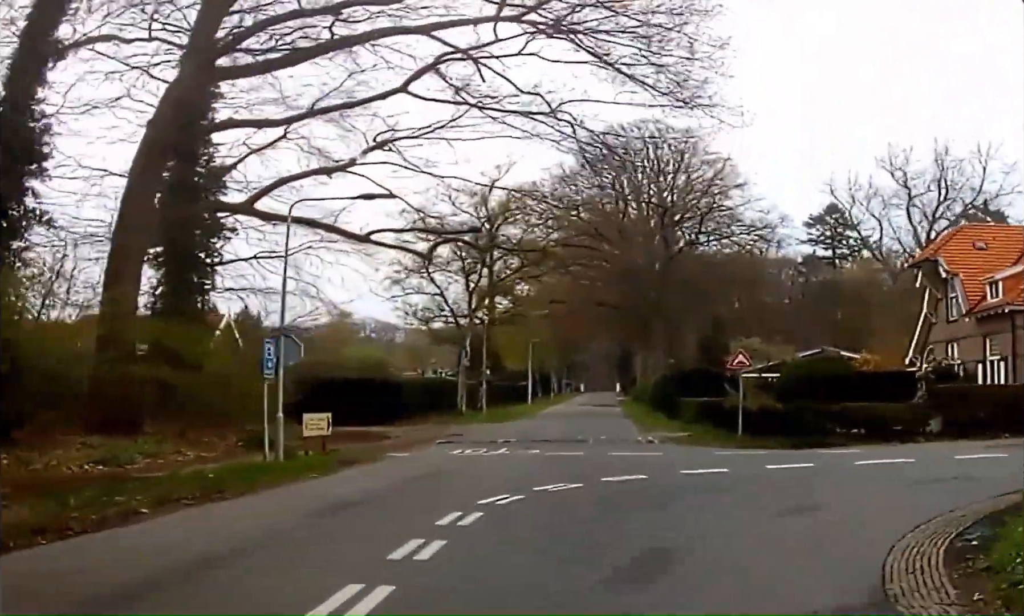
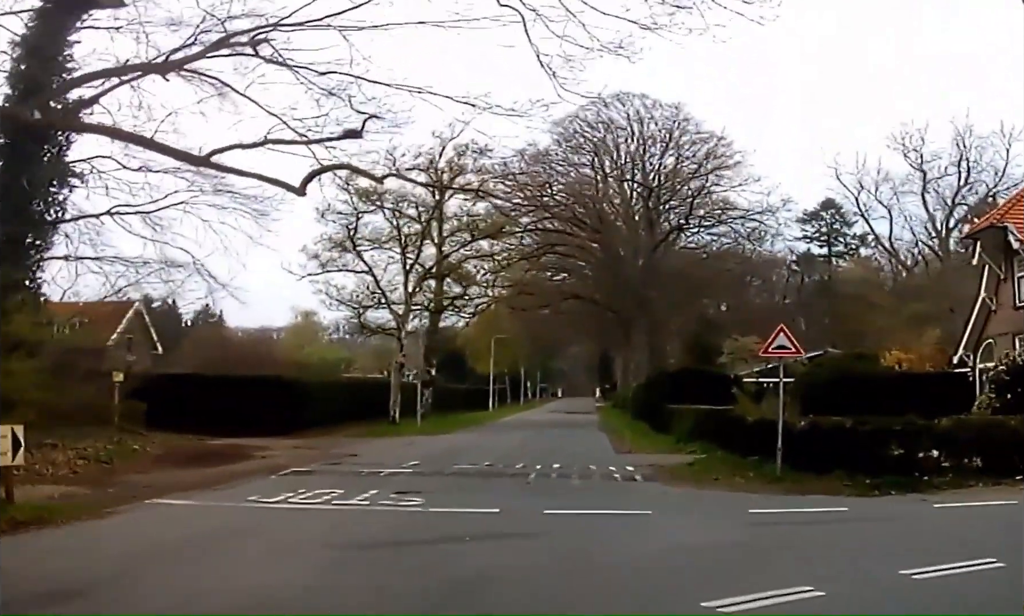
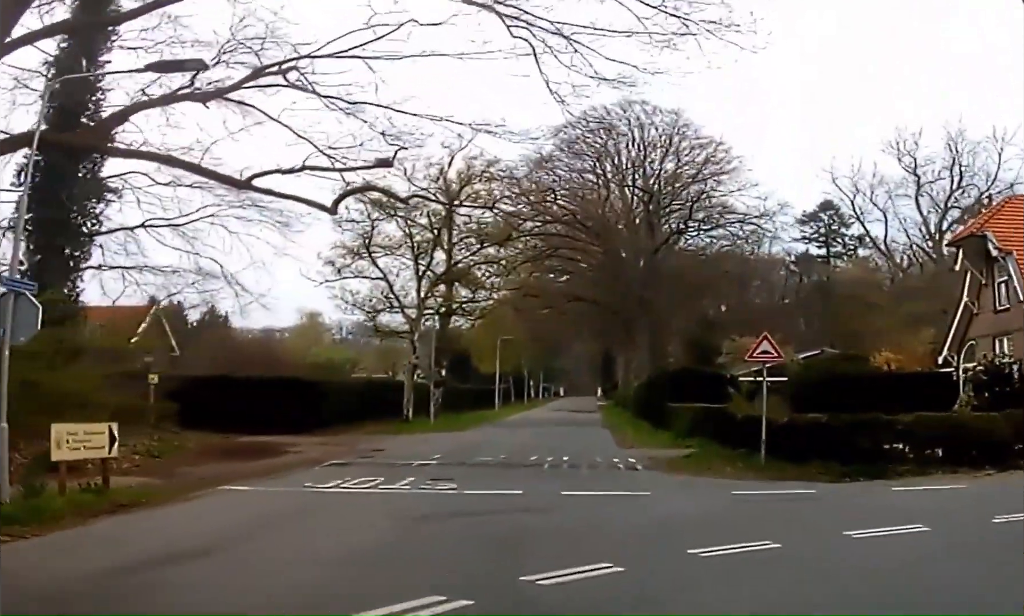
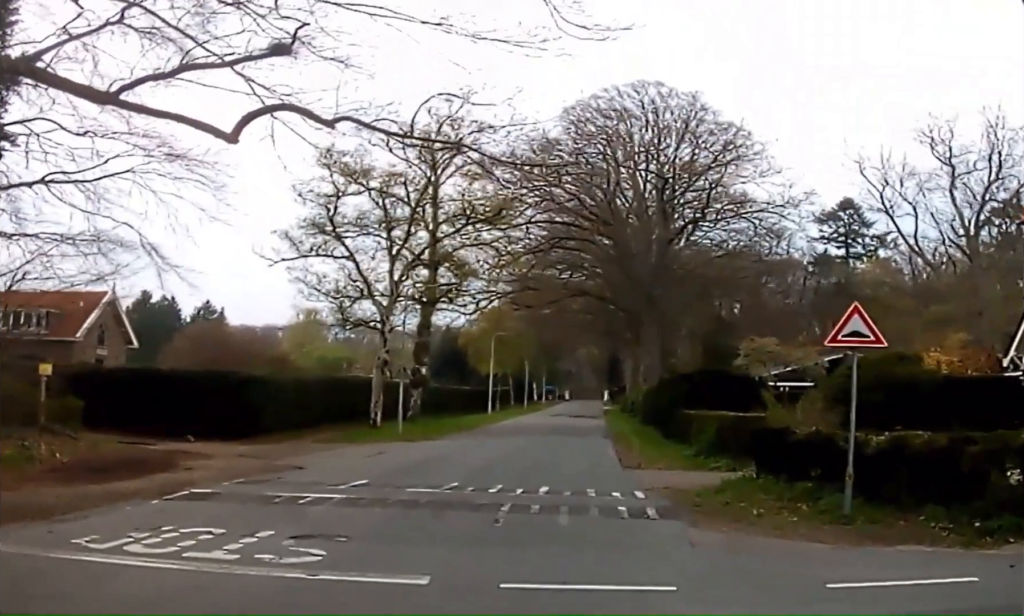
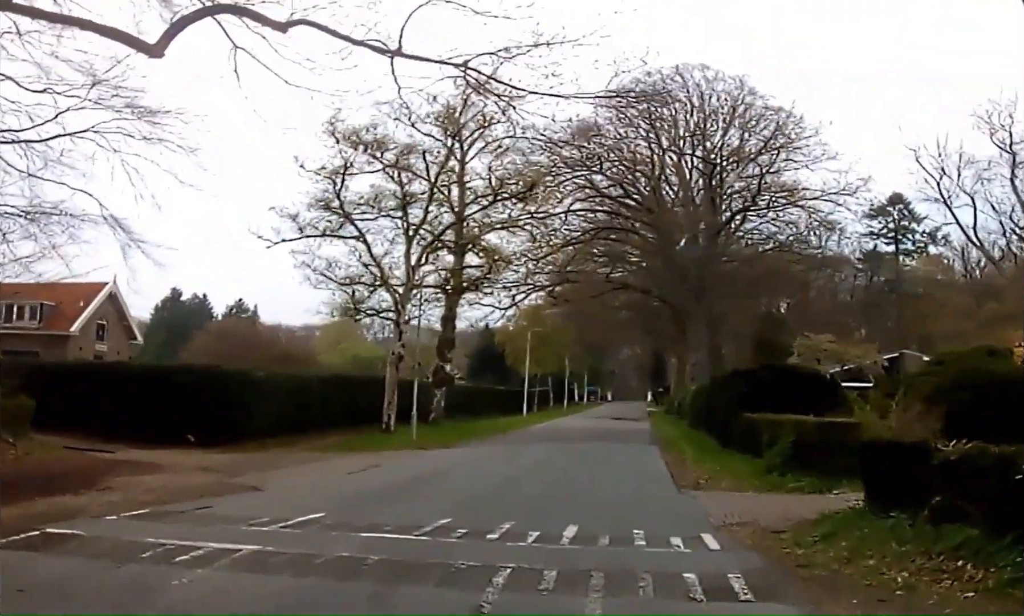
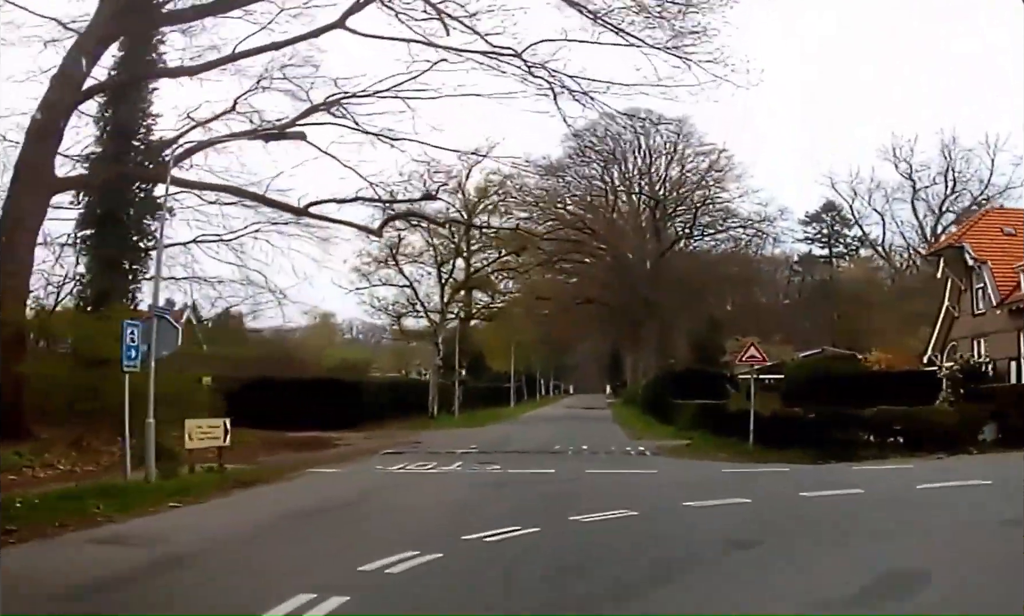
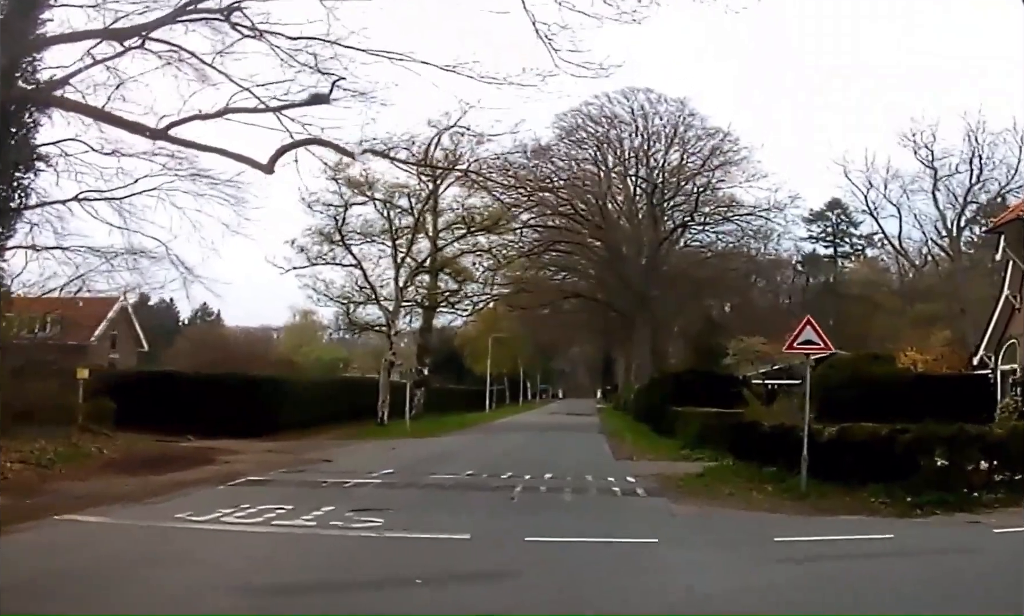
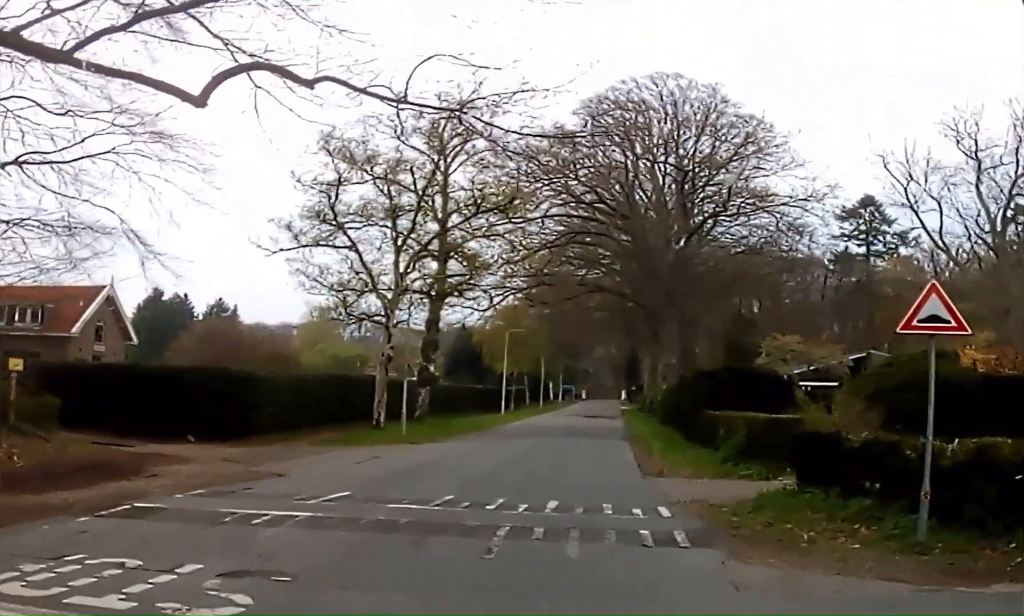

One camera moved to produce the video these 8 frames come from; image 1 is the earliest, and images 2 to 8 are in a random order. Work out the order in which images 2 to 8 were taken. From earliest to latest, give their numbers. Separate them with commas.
6, 3, 2, 7, 4, 8, 5
